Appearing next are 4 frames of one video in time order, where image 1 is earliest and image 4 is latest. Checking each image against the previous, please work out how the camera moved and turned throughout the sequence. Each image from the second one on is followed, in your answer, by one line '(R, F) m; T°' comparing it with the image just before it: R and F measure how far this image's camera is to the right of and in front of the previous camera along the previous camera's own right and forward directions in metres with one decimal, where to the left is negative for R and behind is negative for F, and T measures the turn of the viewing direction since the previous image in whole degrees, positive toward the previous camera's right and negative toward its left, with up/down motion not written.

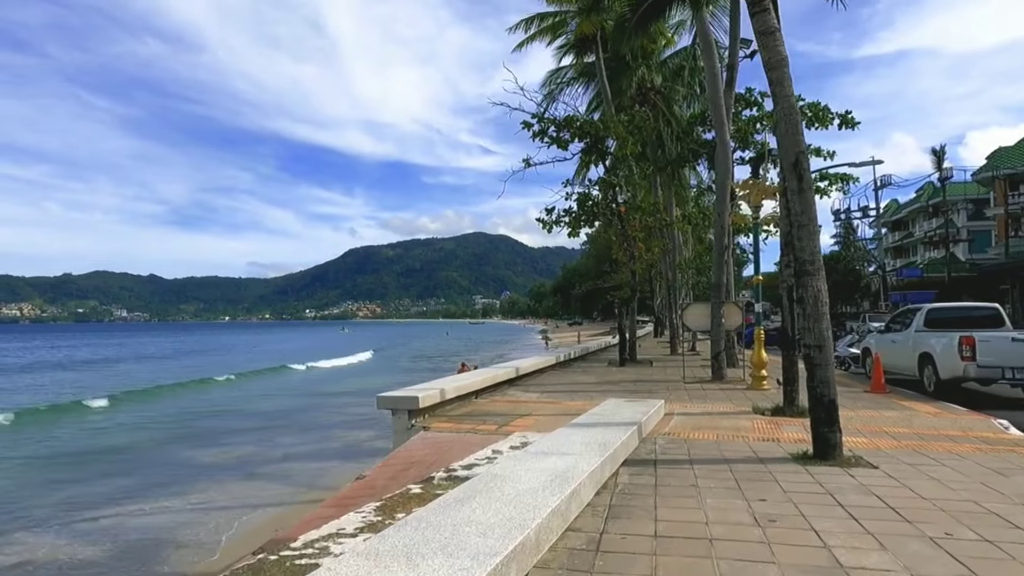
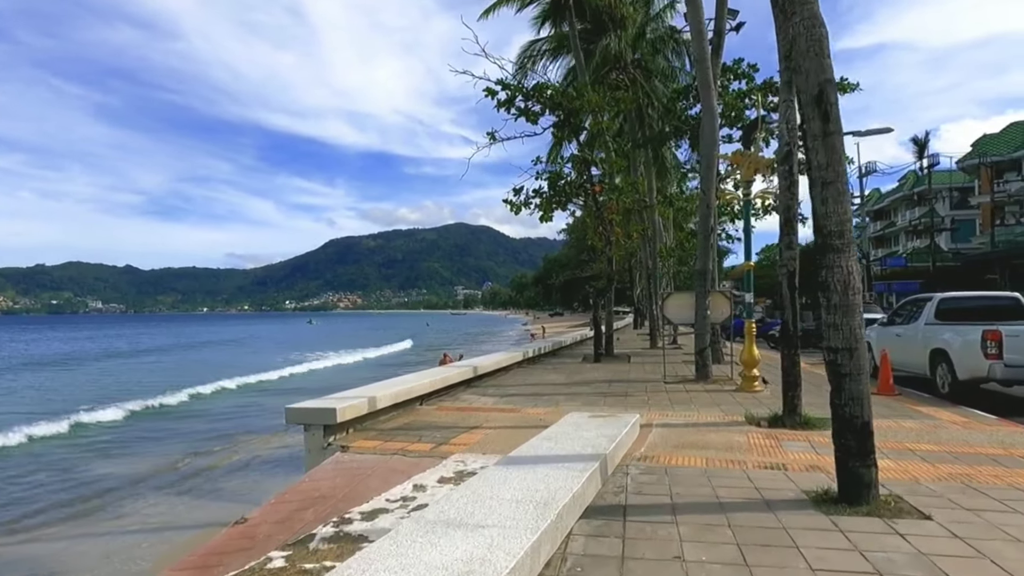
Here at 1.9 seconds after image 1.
(+0.5, +1.8) m; +2°
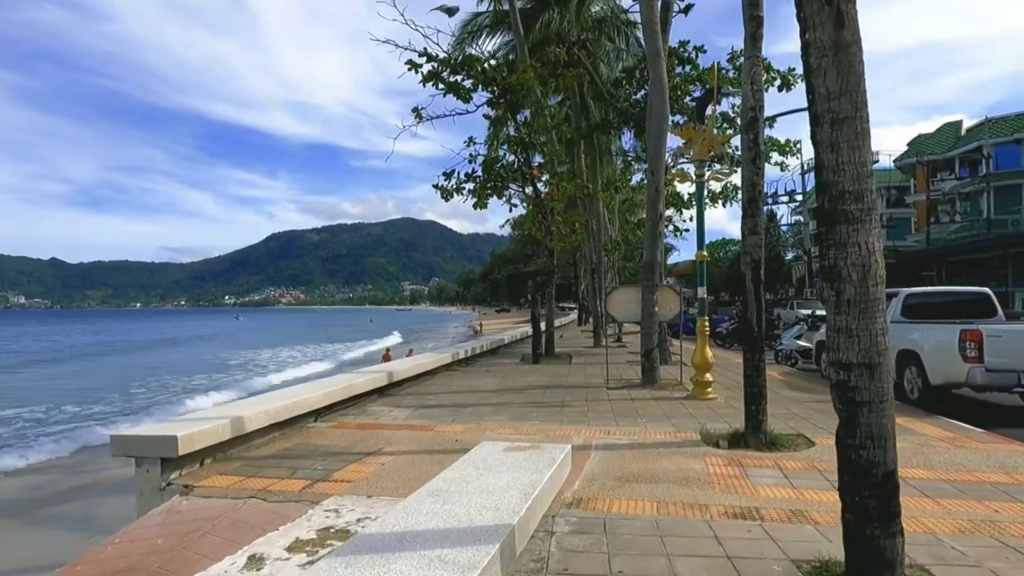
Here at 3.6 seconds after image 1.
(+0.4, +1.6) m; +5°
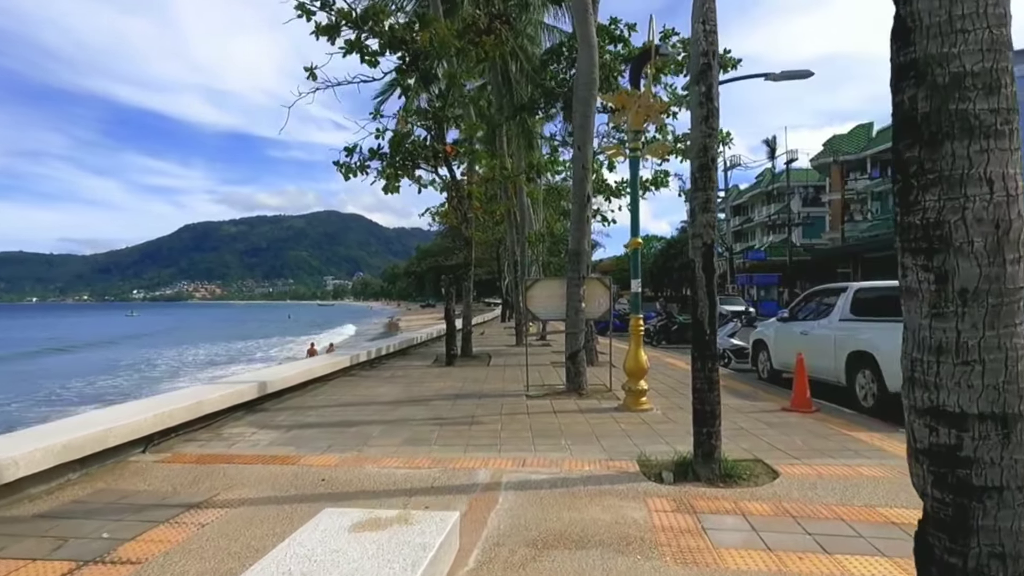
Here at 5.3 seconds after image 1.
(+0.3, +1.7) m; +6°
